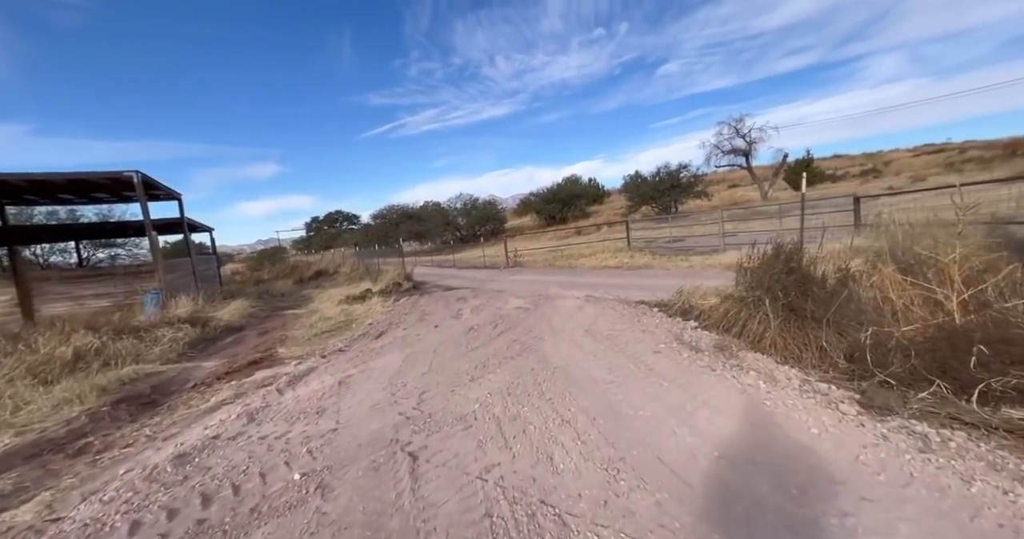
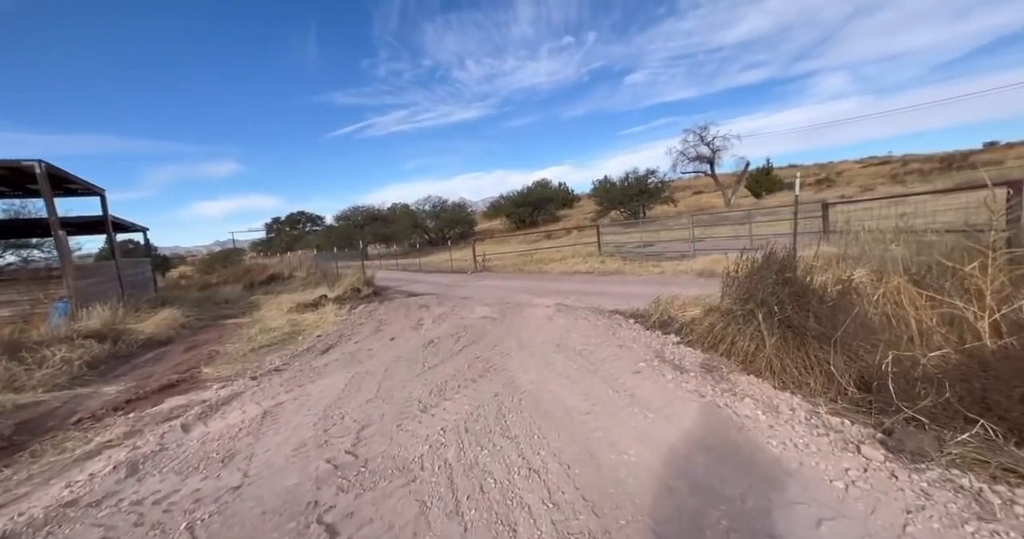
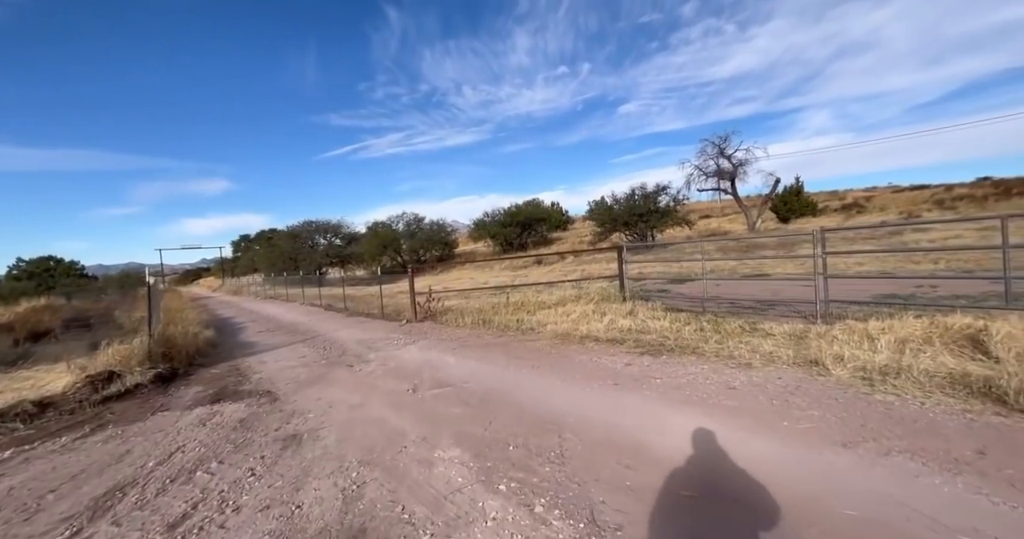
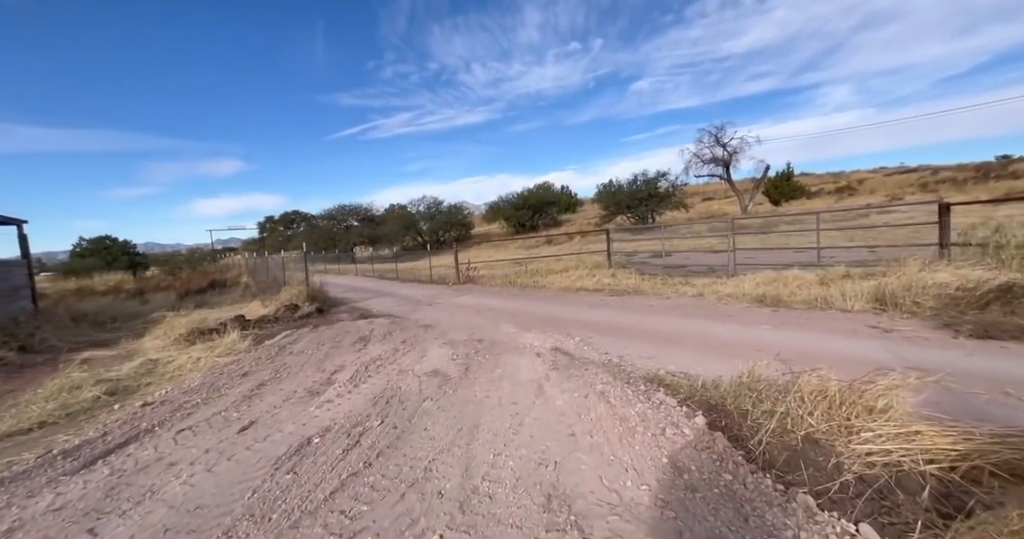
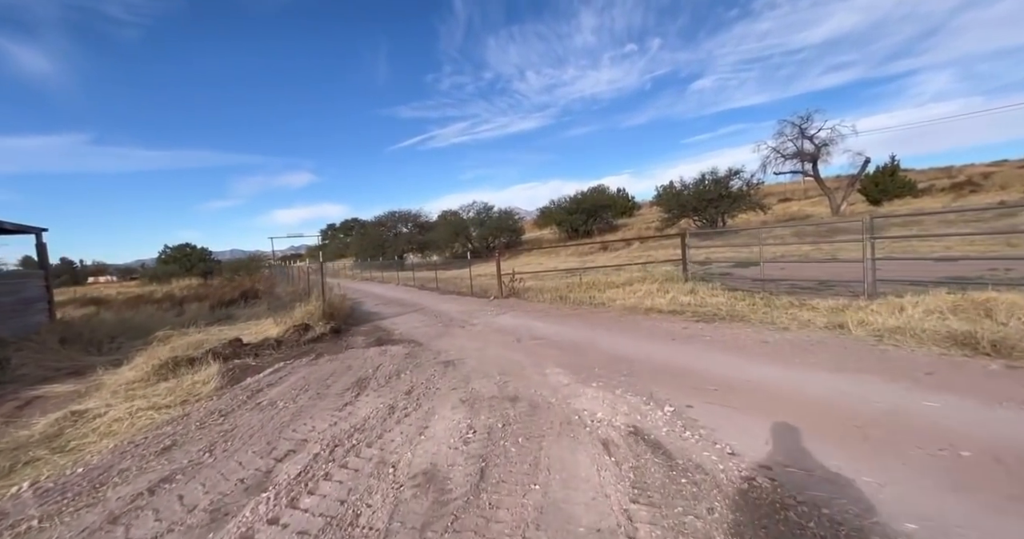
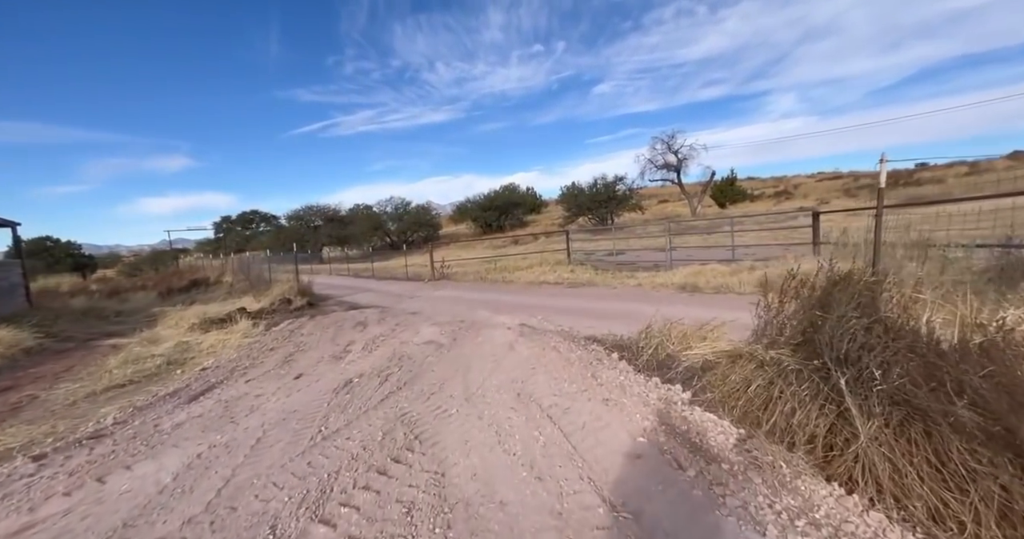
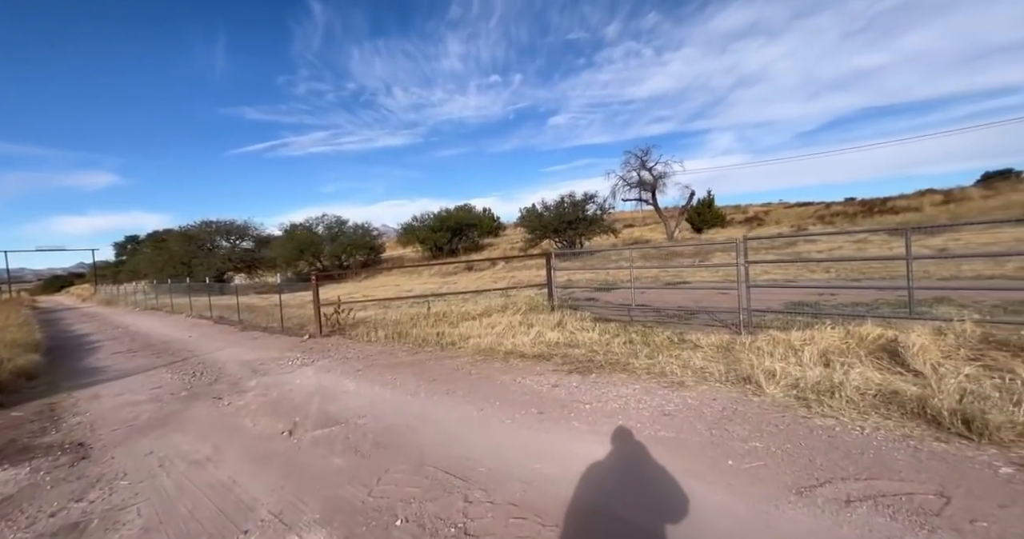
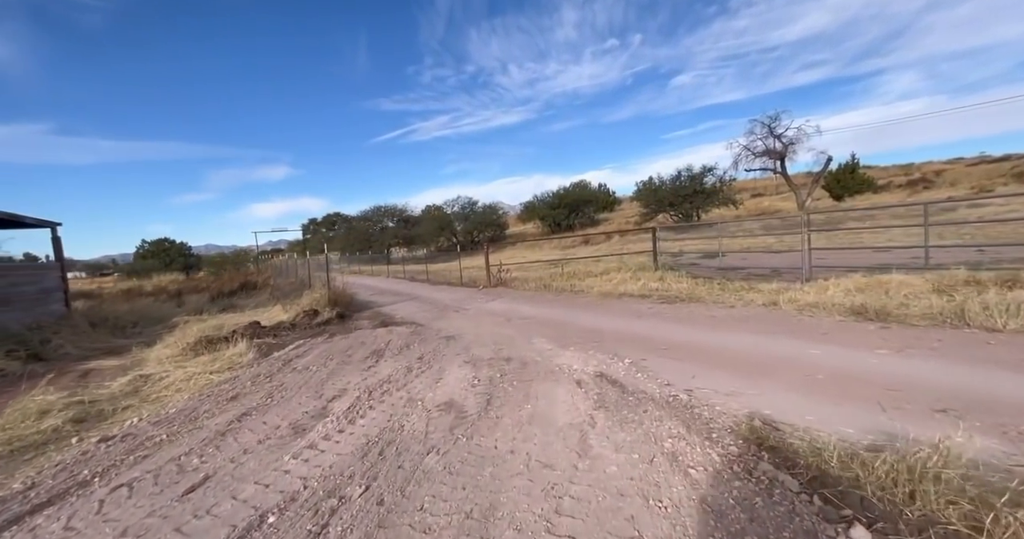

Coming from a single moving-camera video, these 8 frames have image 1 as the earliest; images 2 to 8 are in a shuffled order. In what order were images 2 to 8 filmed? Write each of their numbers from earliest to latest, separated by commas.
2, 6, 4, 8, 5, 3, 7
